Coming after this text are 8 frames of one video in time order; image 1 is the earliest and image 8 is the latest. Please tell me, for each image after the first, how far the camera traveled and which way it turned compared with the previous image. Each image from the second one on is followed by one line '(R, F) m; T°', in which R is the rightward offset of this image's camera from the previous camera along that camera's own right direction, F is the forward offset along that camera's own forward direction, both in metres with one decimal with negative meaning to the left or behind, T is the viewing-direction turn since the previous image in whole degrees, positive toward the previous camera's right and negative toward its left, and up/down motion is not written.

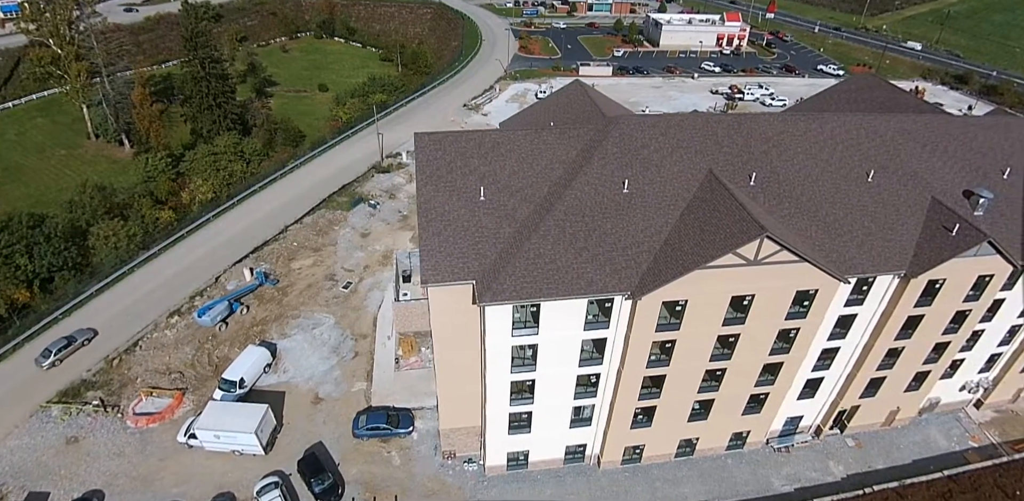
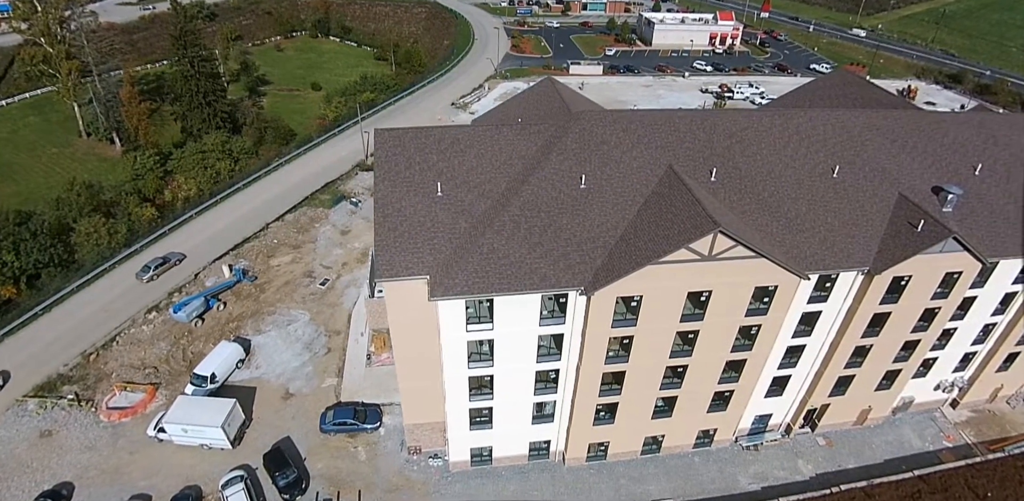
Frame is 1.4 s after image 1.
(+2.5, 0.0) m; -1°
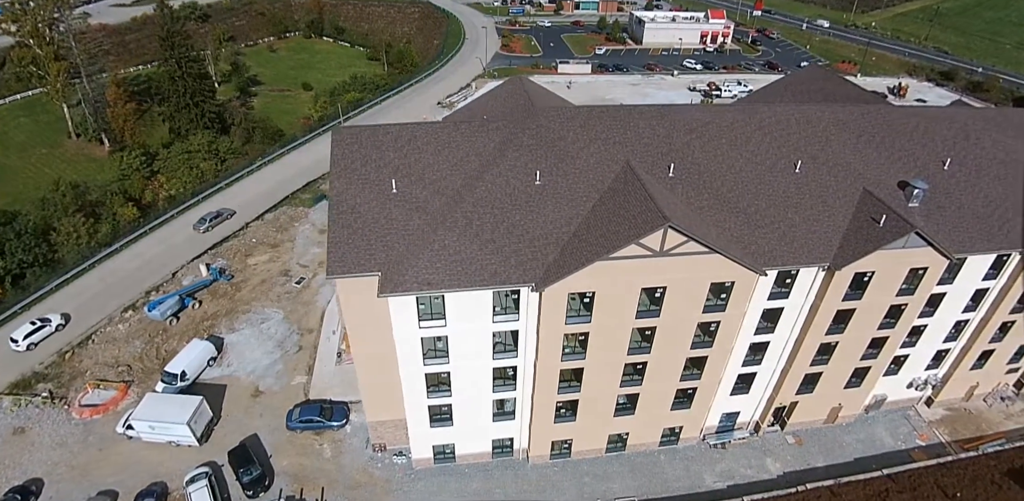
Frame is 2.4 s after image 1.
(+2.6, +0.1) m; -1°
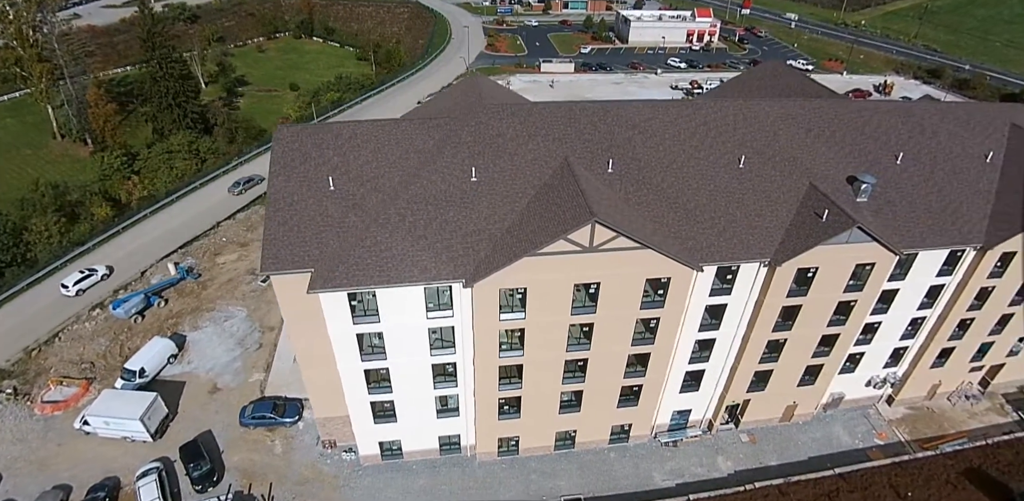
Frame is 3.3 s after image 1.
(+3.6, 0.0) m; -1°
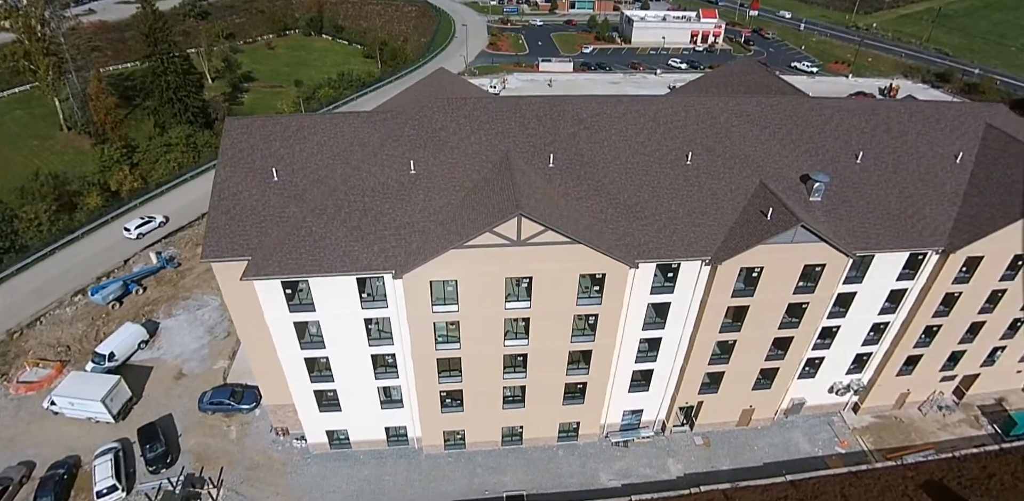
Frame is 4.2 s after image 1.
(+4.3, 0.0) m; -2°
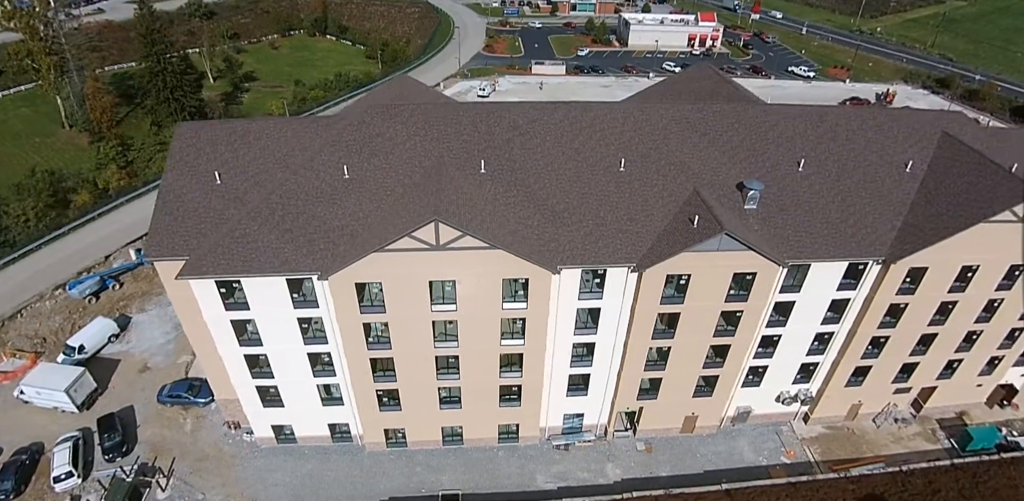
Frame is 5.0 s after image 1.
(+4.7, -0.5) m; -2°
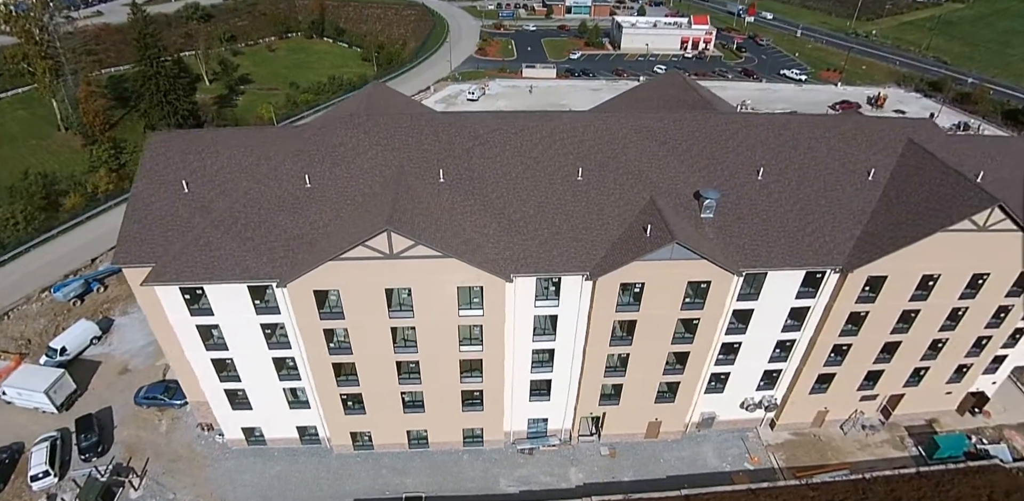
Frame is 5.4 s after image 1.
(+2.7, -0.5) m; -1°
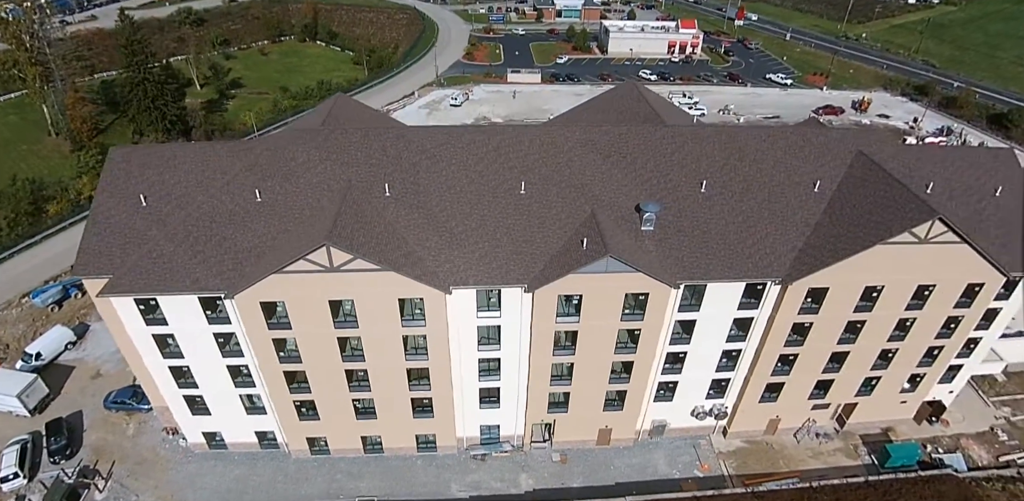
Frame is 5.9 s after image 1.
(+3.6, -0.8) m; -1°
